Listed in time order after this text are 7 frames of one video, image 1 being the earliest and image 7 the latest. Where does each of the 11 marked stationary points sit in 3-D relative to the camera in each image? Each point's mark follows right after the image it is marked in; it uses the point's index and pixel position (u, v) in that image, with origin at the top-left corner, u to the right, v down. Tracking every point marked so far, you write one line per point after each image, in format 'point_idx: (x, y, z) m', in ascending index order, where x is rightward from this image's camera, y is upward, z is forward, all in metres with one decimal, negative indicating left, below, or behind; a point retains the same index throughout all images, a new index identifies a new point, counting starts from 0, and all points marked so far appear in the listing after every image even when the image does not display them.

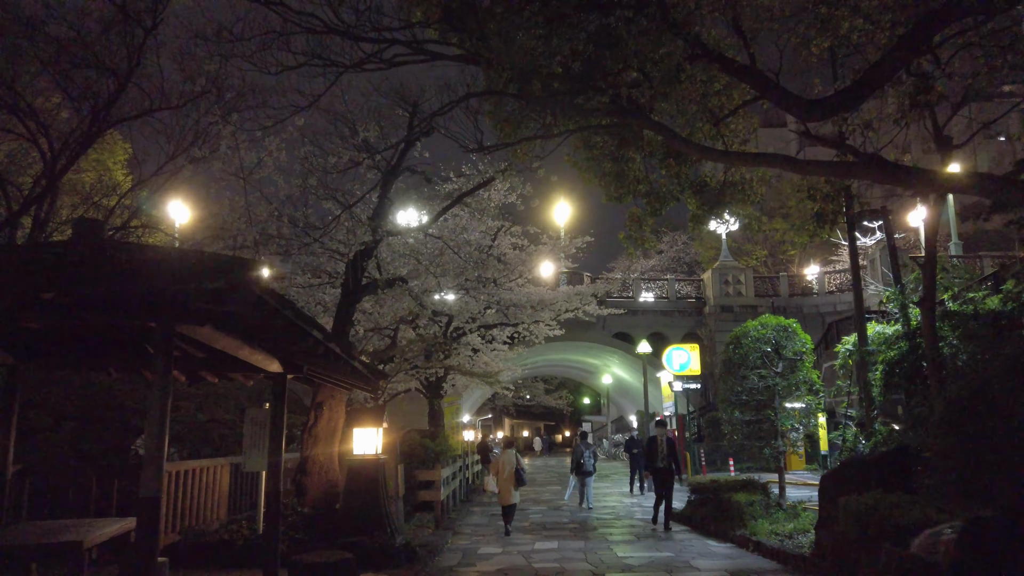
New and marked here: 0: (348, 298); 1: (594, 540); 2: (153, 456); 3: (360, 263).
0: (-2.3, -0.1, +10.8) m
1: (+1.2, -3.8, +11.4) m
2: (-2.4, -1.1, +5.2) m
3: (-2.2, +0.3, +10.9) m
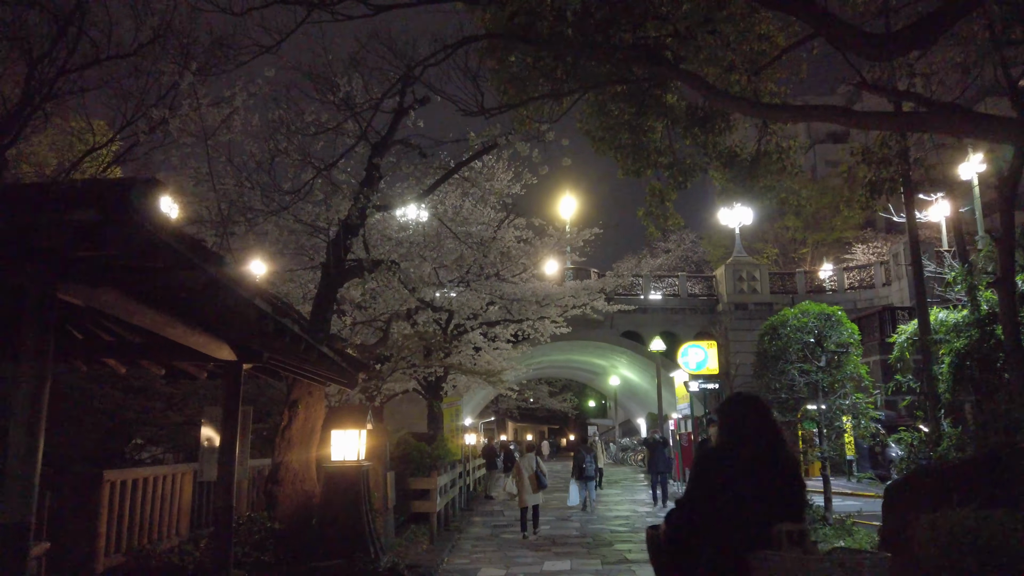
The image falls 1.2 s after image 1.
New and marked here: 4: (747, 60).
0: (-2.3, +0.1, +9.4) m
1: (+1.3, -3.6, +10.0) m
2: (-2.4, -0.9, +3.8) m
3: (-2.1, +0.6, +9.6) m
4: (+2.8, +2.7, +8.9) m
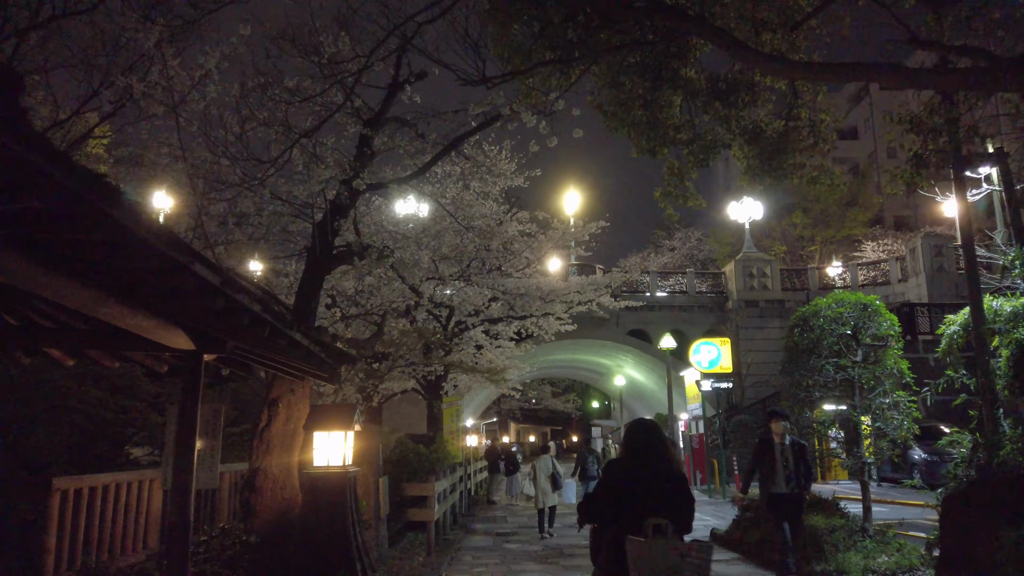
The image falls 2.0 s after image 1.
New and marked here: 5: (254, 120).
0: (-2.2, +0.2, +8.5) m
1: (+1.4, -3.4, +9.1) m
2: (-2.4, -0.7, +2.9) m
3: (-2.1, +0.7, +8.7) m
4: (+2.8, +2.8, +8.0) m
5: (-2.7, +1.8, +8.0) m
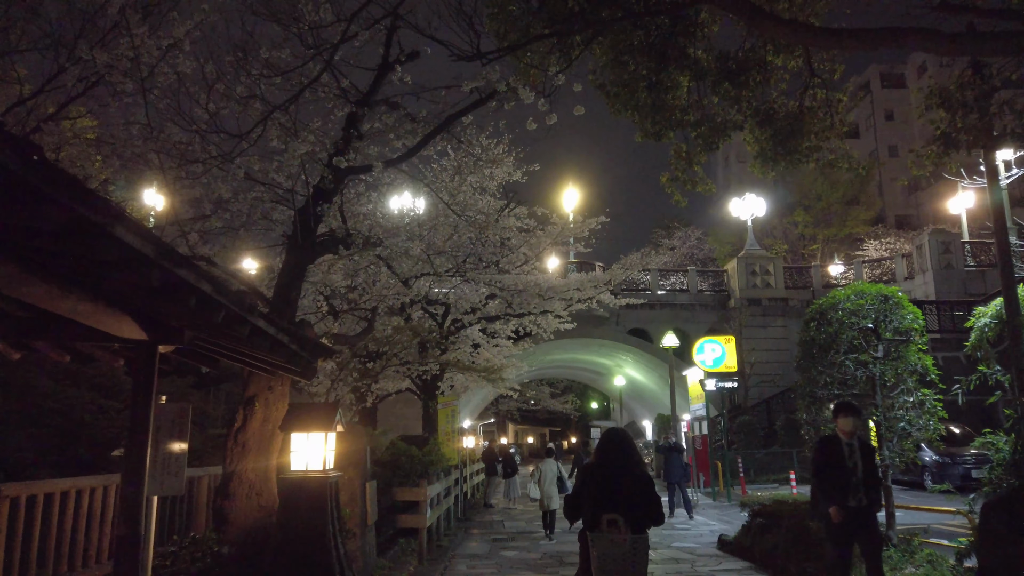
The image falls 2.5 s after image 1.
0: (-2.3, +0.3, +7.9) m
1: (+1.3, -3.3, +8.5) m
2: (-2.4, -0.6, +2.3) m
3: (-2.1, +0.8, +8.1) m
4: (+2.8, +2.9, +7.5) m
5: (-2.7, +1.9, +7.4) m
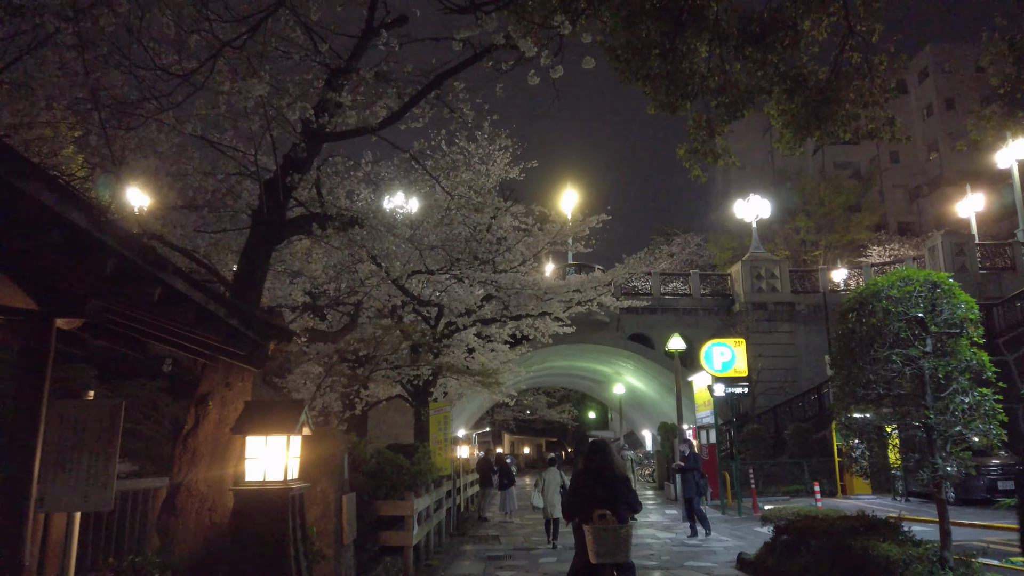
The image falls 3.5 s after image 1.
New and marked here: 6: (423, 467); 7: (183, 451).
0: (-2.3, +0.5, +6.9) m
1: (+1.3, -3.2, +7.5) m
2: (-2.4, -0.4, +1.3) m
3: (-2.1, +1.0, +7.1) m
4: (+2.8, +3.1, +6.5) m
5: (-2.7, +2.0, +6.4) m
6: (-1.3, -2.5, +10.7) m
7: (-2.6, -1.3, +6.0) m
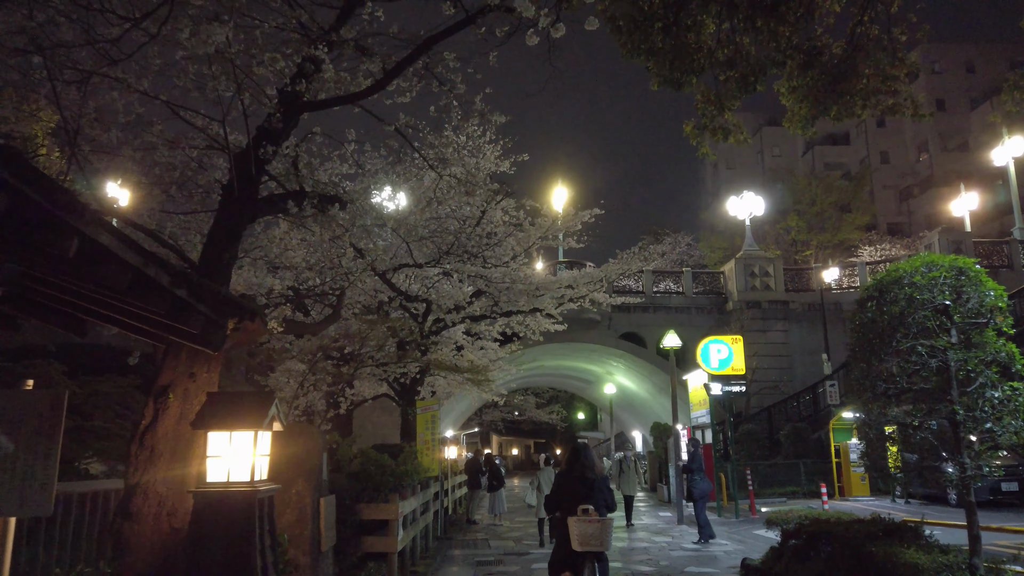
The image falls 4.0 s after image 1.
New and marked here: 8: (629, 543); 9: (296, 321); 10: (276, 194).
0: (-2.3, +0.6, +6.3) m
1: (+1.2, -3.0, +6.9) m
2: (-2.3, -0.2, +0.7) m
3: (-2.2, +1.1, +6.5) m
4: (+2.7, +3.2, +6.0) m
5: (-2.8, +2.2, +5.8) m
6: (-1.4, -2.4, +10.1) m
7: (-2.6, -1.1, +5.4) m
8: (+2.2, -4.6, +13.8) m
9: (-2.7, -0.4, +9.6) m
10: (-2.2, +0.9, +7.0) m
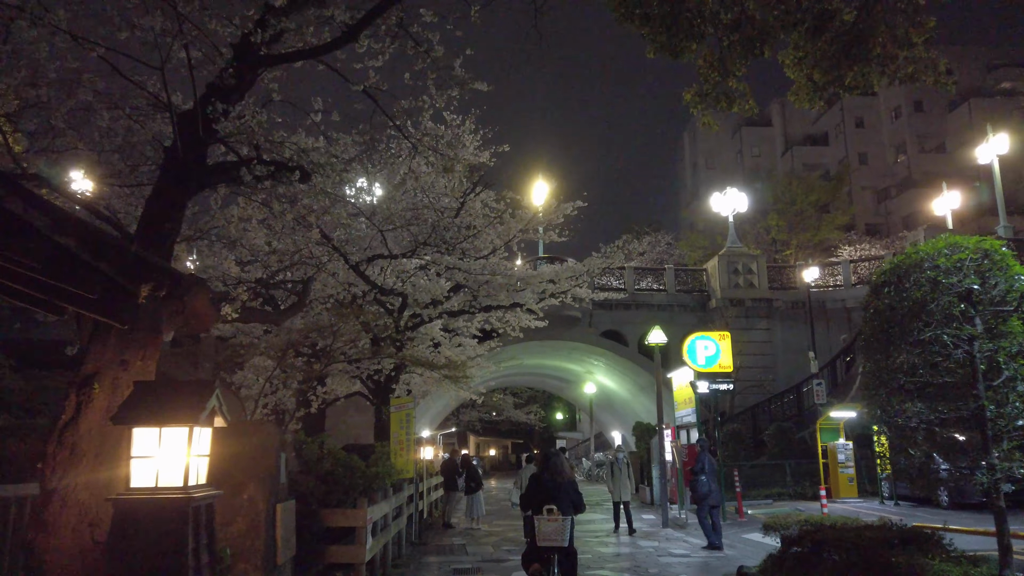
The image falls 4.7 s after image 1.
0: (-2.4, +0.8, +5.5) m
1: (+1.1, -2.9, +6.2) m
2: (-2.3, -0.1, -0.1) m
3: (-2.3, +1.3, +5.7) m
4: (+2.6, +3.4, +5.3) m
5: (-2.9, +2.3, +5.0) m
6: (-1.6, -2.2, +9.4) m
7: (-2.7, -1.0, +4.6) m
8: (+1.8, -4.5, +13.2) m
9: (-2.9, -0.2, +8.9) m
10: (-2.3, +1.0, +6.2) m
